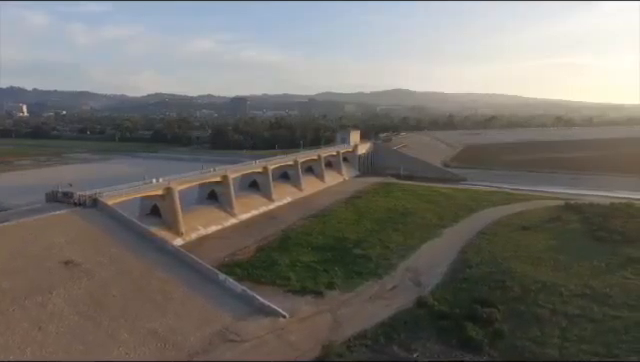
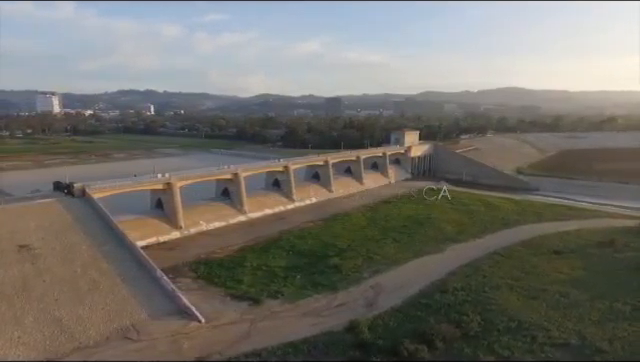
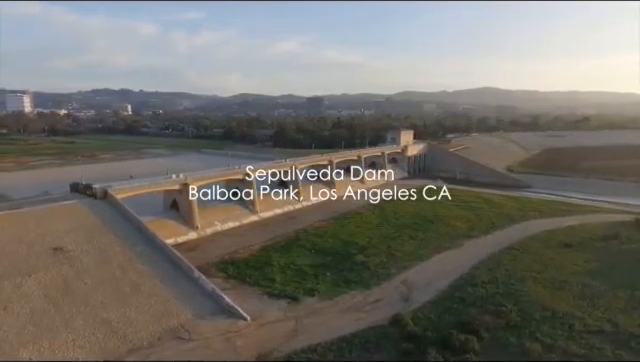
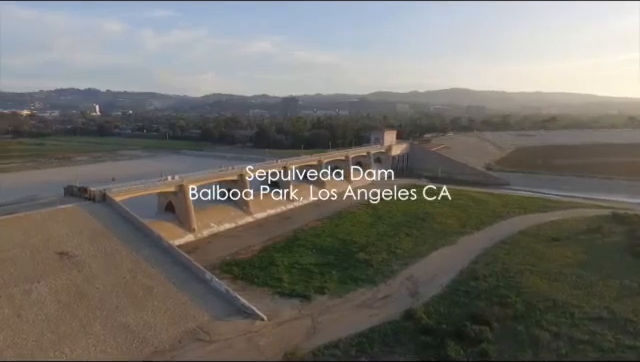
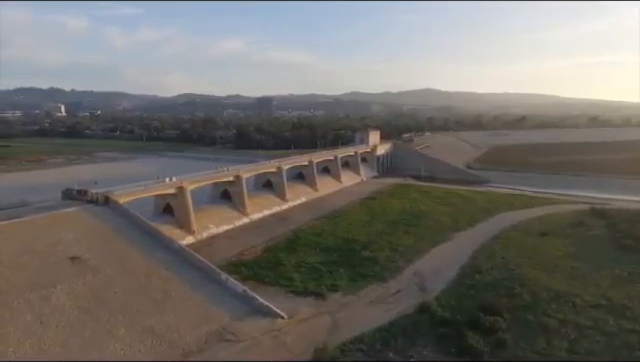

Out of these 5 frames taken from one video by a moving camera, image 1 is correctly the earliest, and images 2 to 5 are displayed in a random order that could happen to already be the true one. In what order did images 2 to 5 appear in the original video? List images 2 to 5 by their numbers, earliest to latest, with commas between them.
5, 4, 3, 2
